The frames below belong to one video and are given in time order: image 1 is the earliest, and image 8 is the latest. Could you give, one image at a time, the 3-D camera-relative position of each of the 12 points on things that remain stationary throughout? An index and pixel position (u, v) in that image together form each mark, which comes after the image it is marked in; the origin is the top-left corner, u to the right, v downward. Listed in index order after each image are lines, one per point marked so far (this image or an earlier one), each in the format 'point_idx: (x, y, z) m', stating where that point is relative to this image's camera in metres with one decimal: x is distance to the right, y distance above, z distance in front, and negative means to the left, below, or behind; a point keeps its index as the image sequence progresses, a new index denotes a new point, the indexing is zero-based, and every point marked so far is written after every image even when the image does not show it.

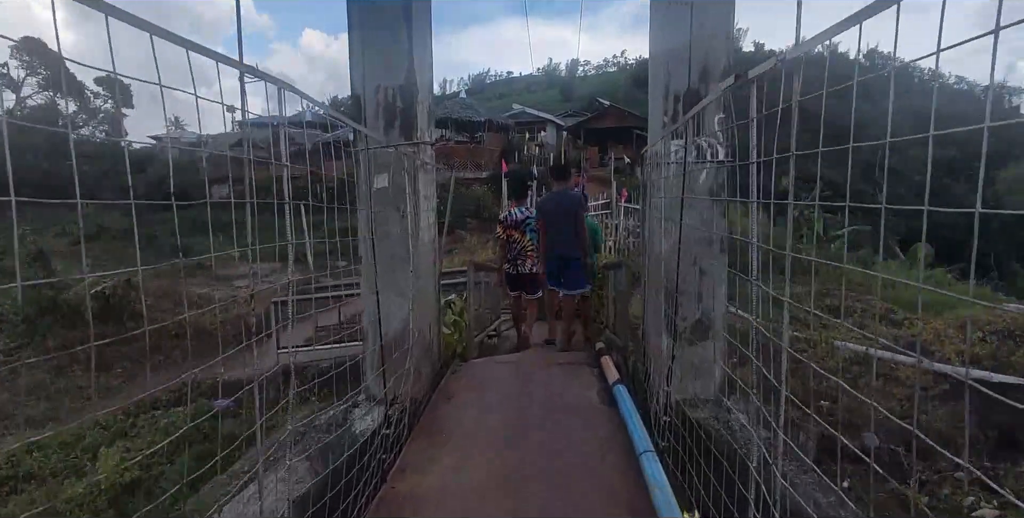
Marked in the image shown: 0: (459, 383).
0: (-0.4, -1.0, +4.4) m
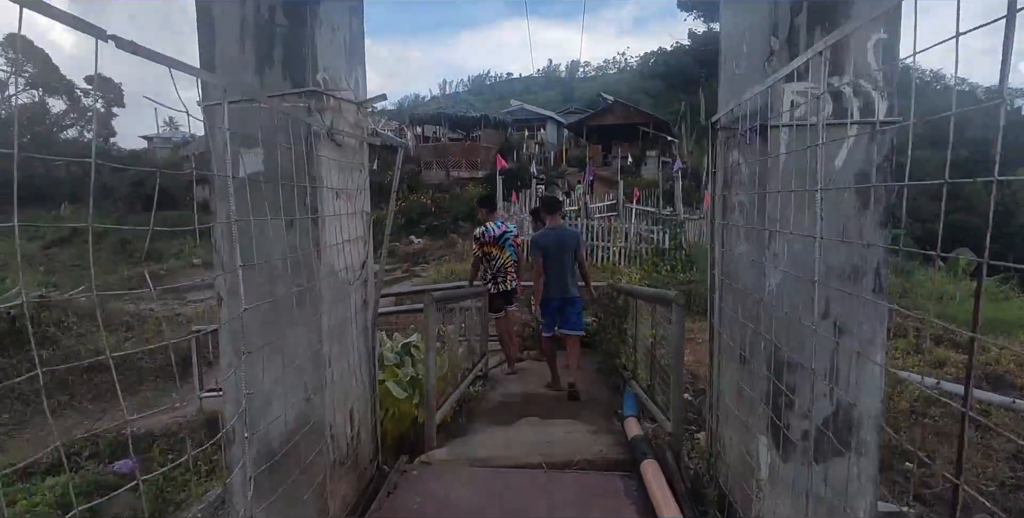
0: (-0.5, -1.1, +2.9) m
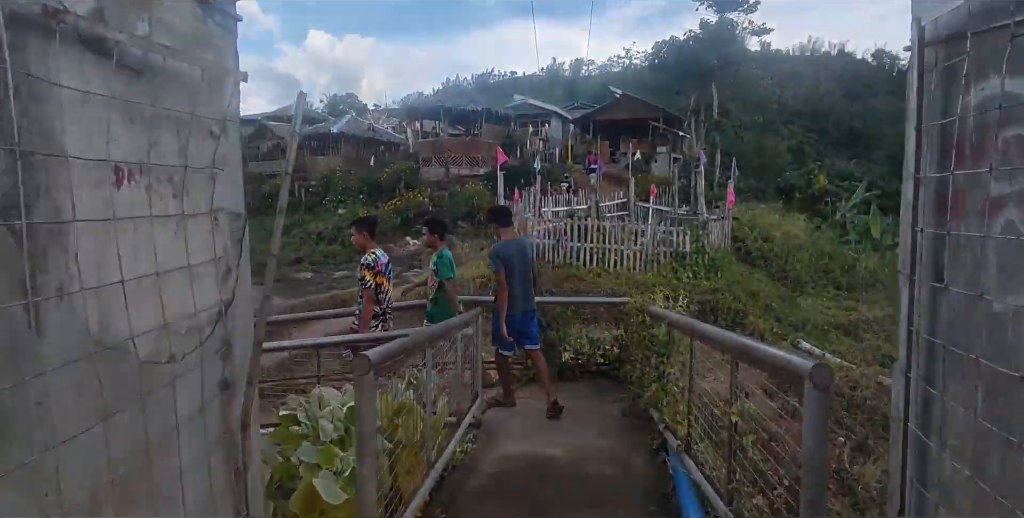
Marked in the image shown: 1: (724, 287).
0: (-0.5, -1.2, +1.8) m
1: (+3.3, -0.5, +9.1) m
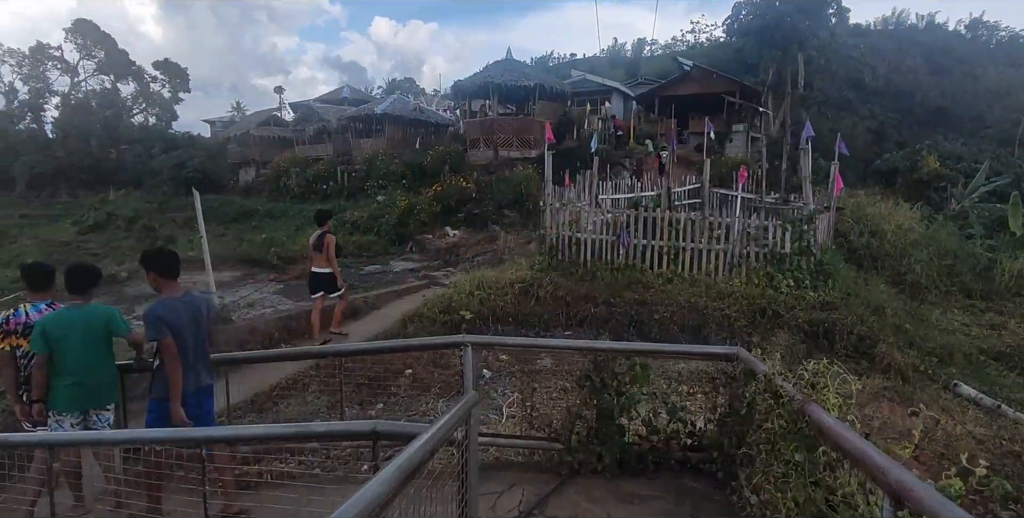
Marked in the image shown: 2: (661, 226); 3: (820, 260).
0: (-0.6, -1.4, +0.1) m
1: (+3.9, -0.5, +7.0) m
2: (+2.0, +0.4, +7.8) m
3: (+4.0, 0.0, +7.7) m
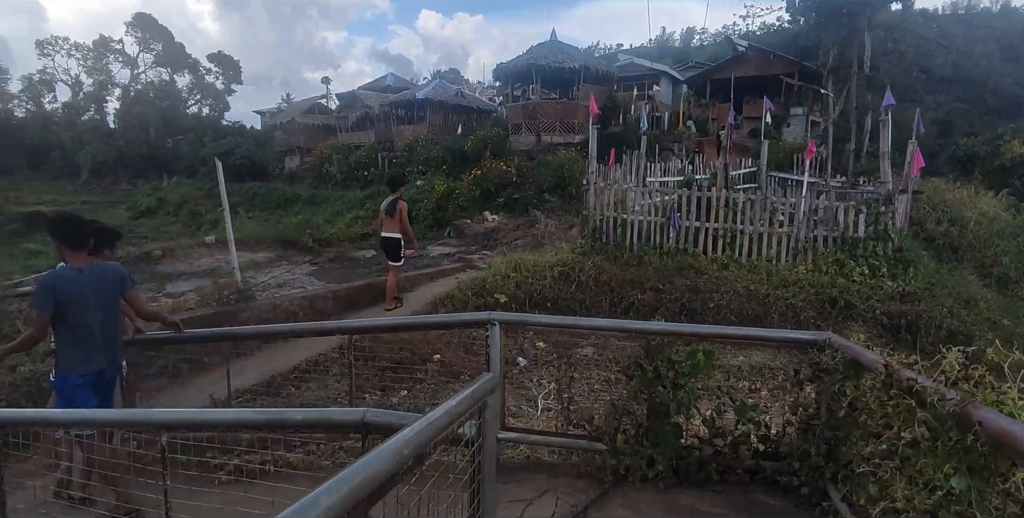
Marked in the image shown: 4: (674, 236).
0: (-0.7, -1.2, -0.4) m
1: (+4.3, -0.4, +6.1) m
2: (+2.5, +0.6, +7.1) m
3: (+4.5, +0.2, +6.8) m
4: (+2.0, +0.3, +7.3) m
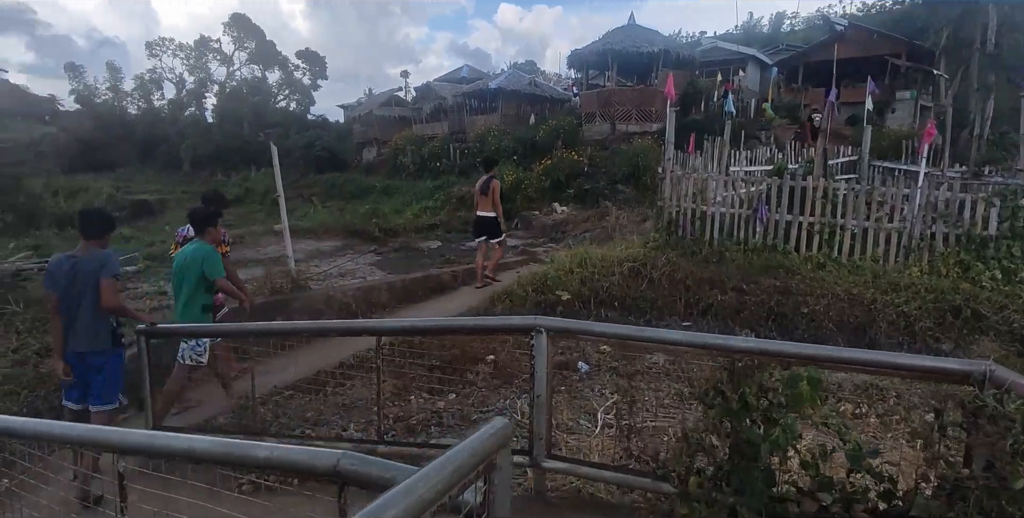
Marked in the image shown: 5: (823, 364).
0: (-0.9, -1.2, -0.8) m
1: (+4.9, -0.4, +5.1) m
2: (+3.2, +0.6, +6.3) m
3: (+5.2, +0.1, +5.7) m
4: (+2.8, +0.3, +6.5) m
5: (+1.0, -0.3, +1.9) m
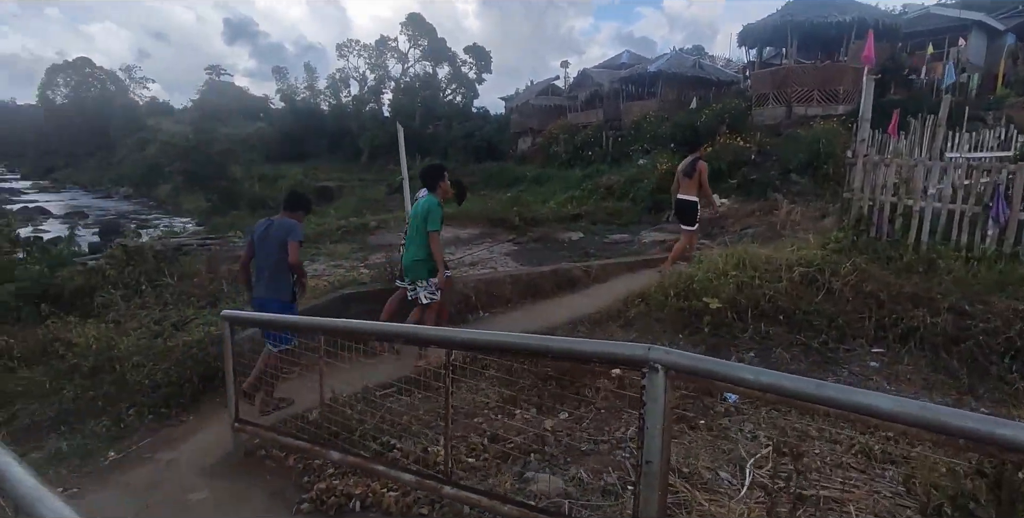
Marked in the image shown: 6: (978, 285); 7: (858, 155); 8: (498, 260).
0: (-1.4, -1.2, -1.1) m
1: (+5.7, -0.6, +3.0) m
2: (+4.4, +0.5, +4.6) m
3: (+6.2, -0.1, +3.6) m
4: (+4.0, +0.2, +4.9) m
5: (+1.1, -0.4, +0.9) m
6: (+3.6, -0.2, +4.5) m
7: (+3.5, +1.0, +5.9) m
8: (-0.2, 0.0, +7.9) m
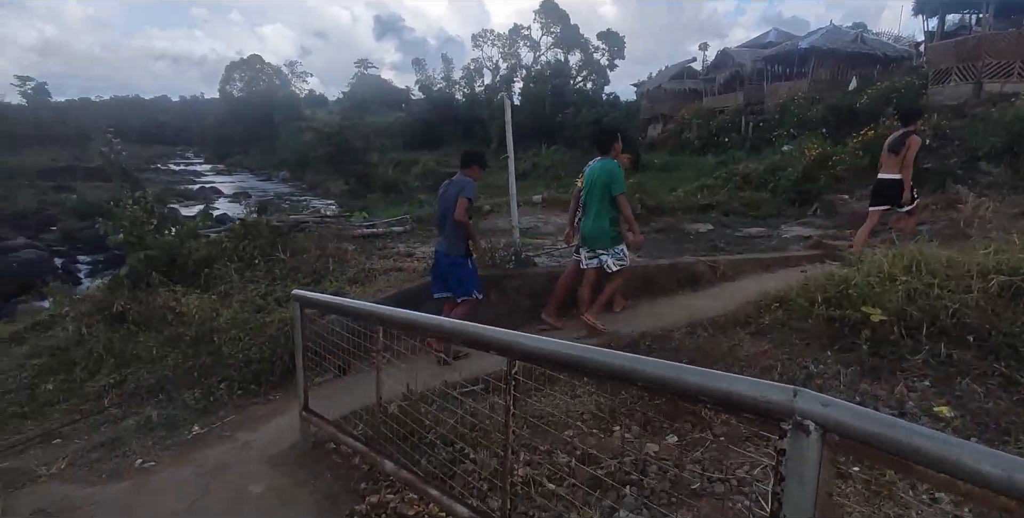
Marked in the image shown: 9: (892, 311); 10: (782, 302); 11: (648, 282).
0: (-1.9, -1.2, -1.3) m
1: (+5.9, -0.8, +1.3) m
2: (+5.1, +0.4, +3.0) m
3: (+6.5, -0.3, +1.7) m
4: (+4.8, +0.1, +3.5) m
5: (+1.1, -0.4, +0.2) m
6: (+4.3, -0.3, +3.2) m
7: (+4.5, +1.0, +4.5) m
8: (+1.3, +0.1, +7.3) m
9: (+2.6, -0.3, +3.9) m
10: (+2.0, -0.3, +4.4) m
11: (+1.2, -0.2, +5.2) m
